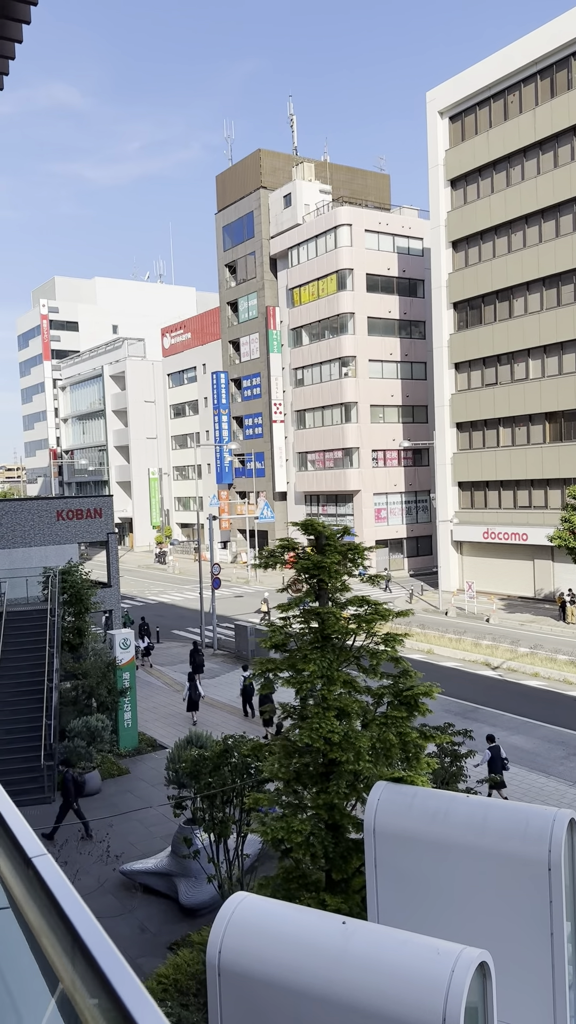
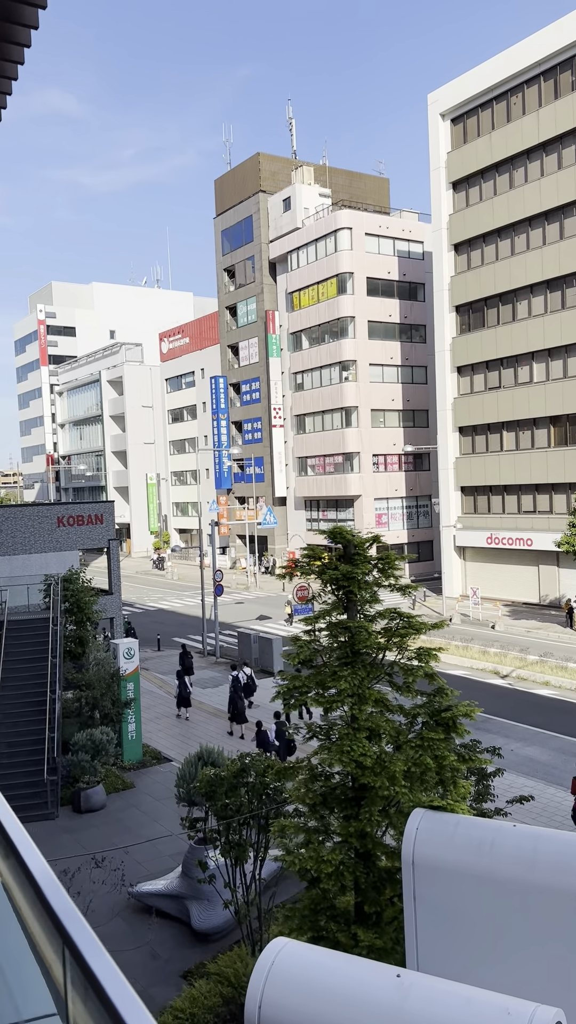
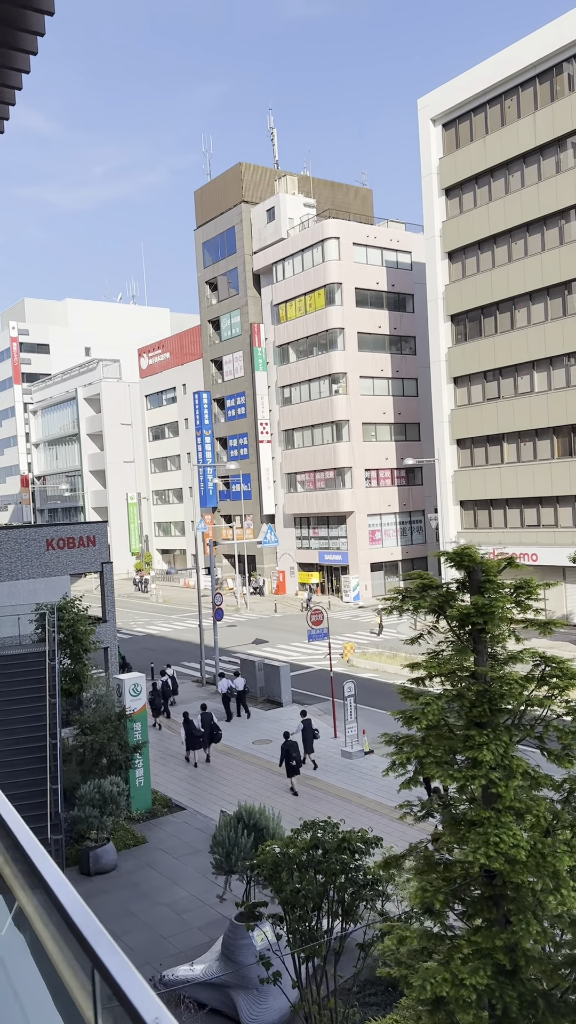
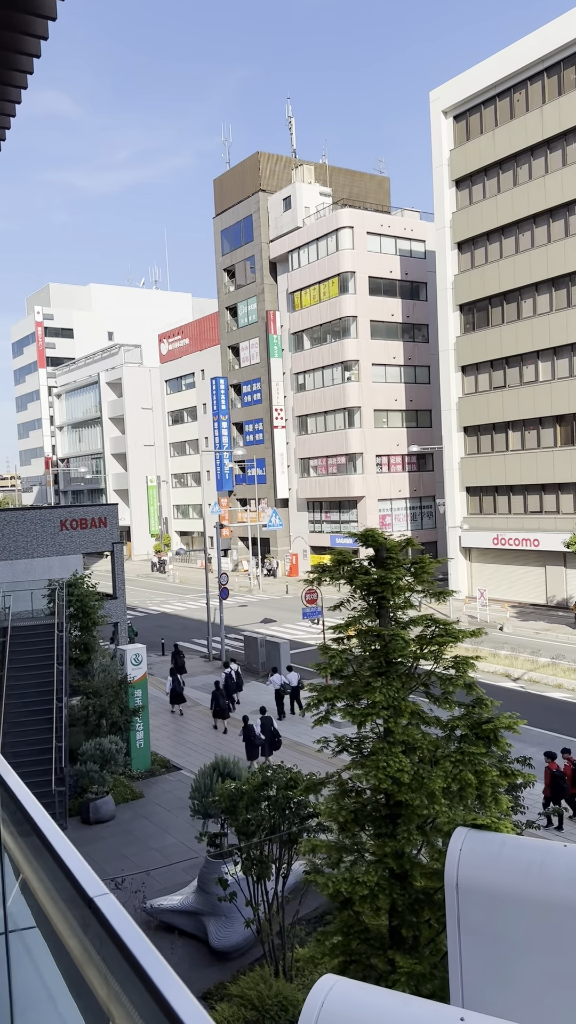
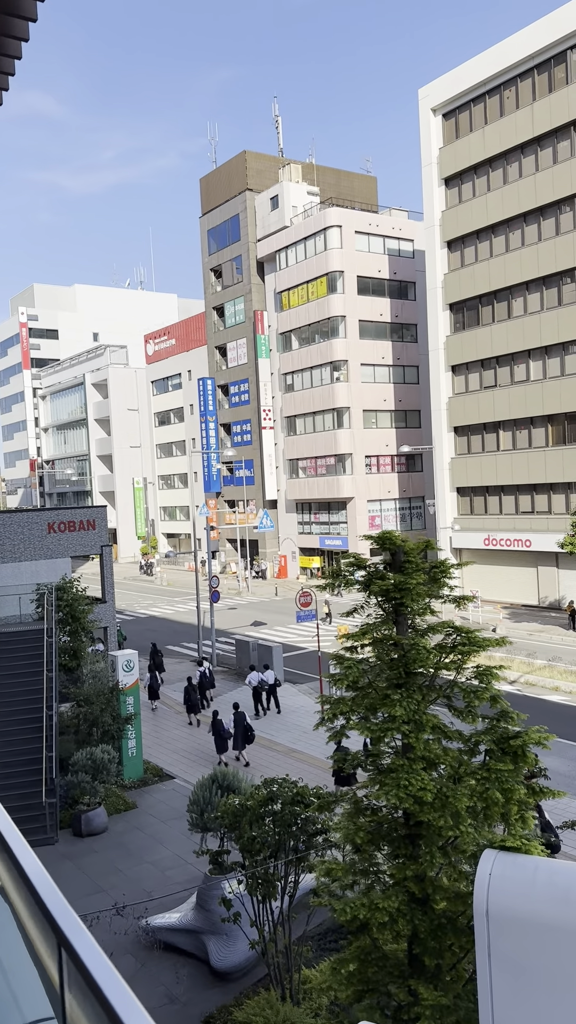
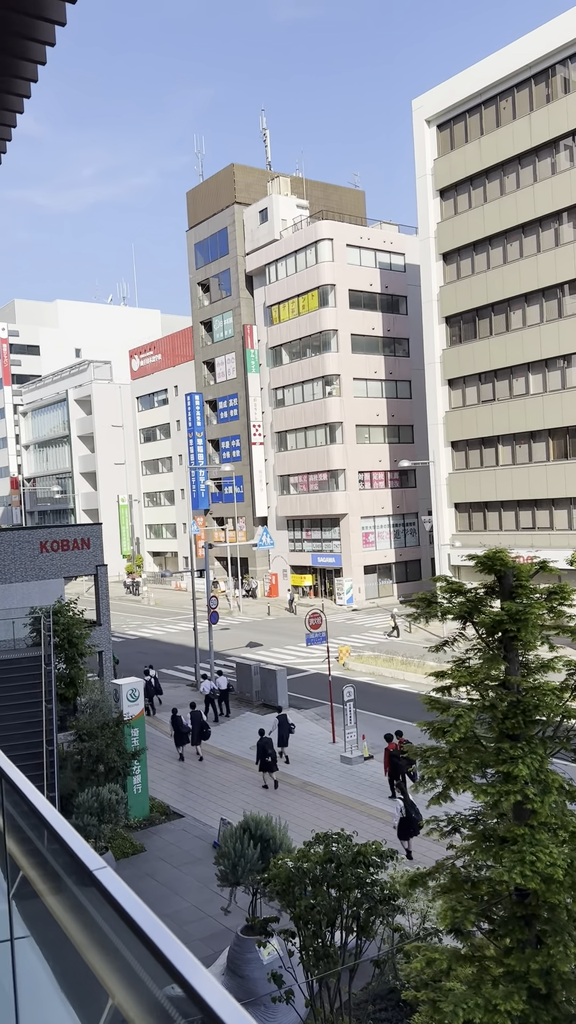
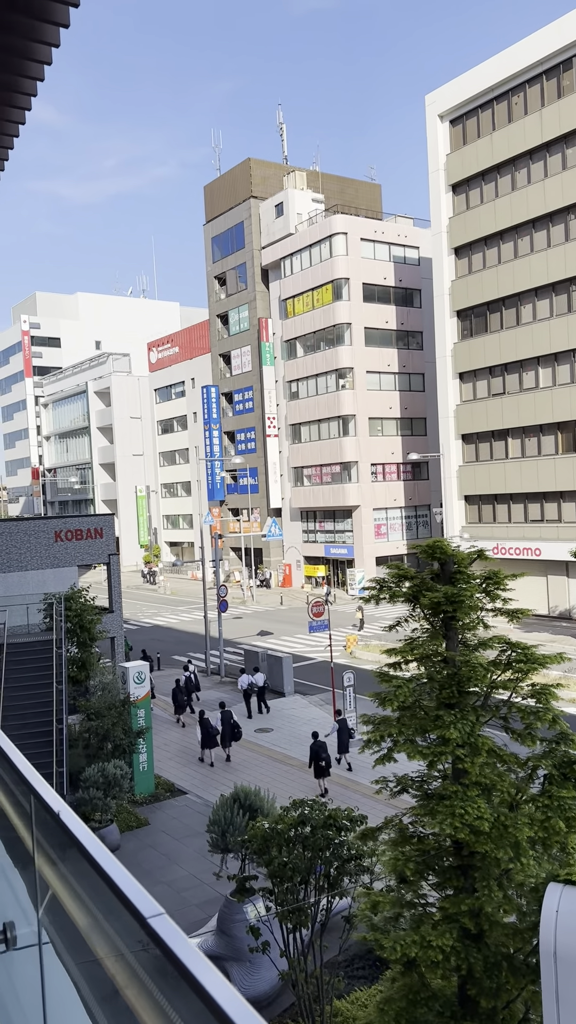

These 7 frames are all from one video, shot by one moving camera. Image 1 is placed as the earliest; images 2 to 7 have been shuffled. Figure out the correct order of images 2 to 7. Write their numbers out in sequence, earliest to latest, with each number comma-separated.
2, 4, 5, 7, 3, 6
